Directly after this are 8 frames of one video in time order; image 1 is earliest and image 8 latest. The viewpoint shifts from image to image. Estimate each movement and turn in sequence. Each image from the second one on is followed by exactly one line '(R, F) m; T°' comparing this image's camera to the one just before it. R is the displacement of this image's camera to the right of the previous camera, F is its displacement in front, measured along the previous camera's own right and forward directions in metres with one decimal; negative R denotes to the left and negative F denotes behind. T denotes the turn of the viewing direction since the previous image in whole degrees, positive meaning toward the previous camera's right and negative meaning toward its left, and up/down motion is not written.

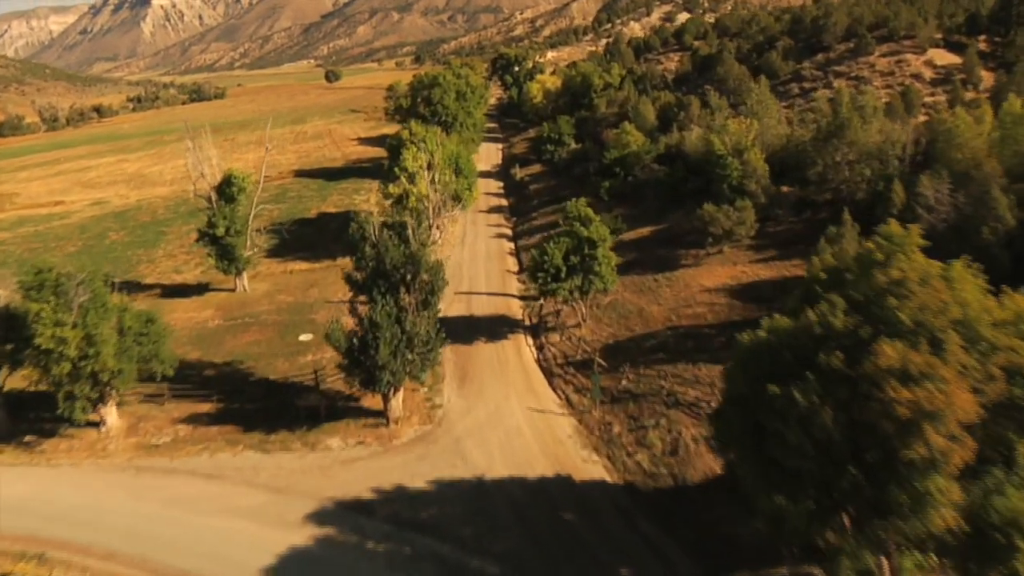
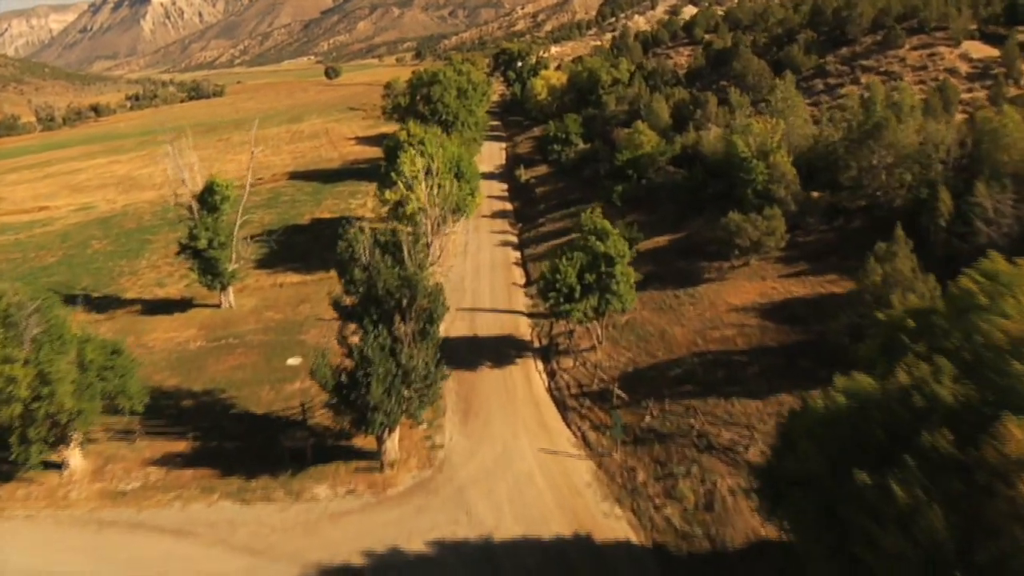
(-0.2, +4.0) m; 0°
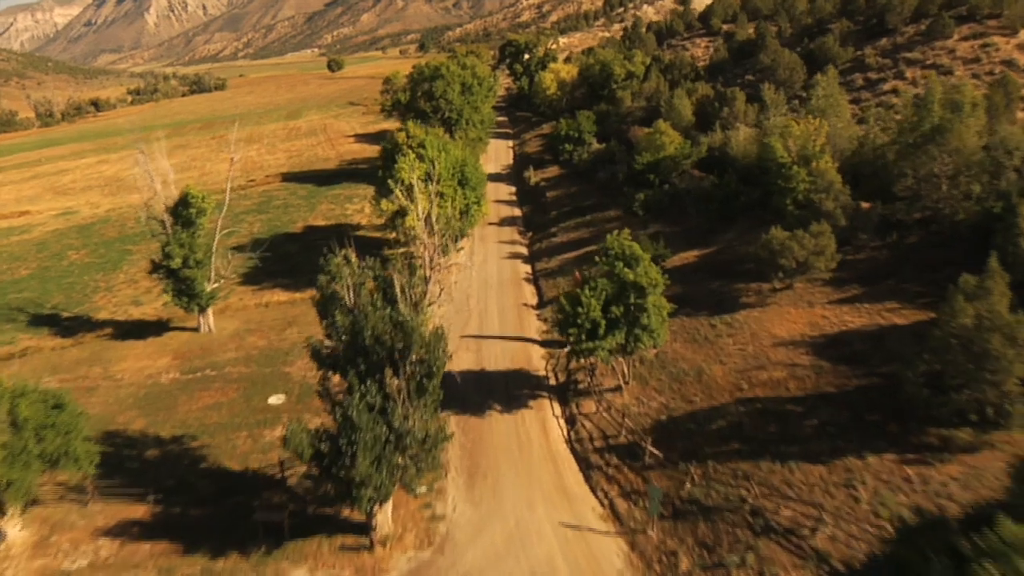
(-0.3, +5.2) m; 0°
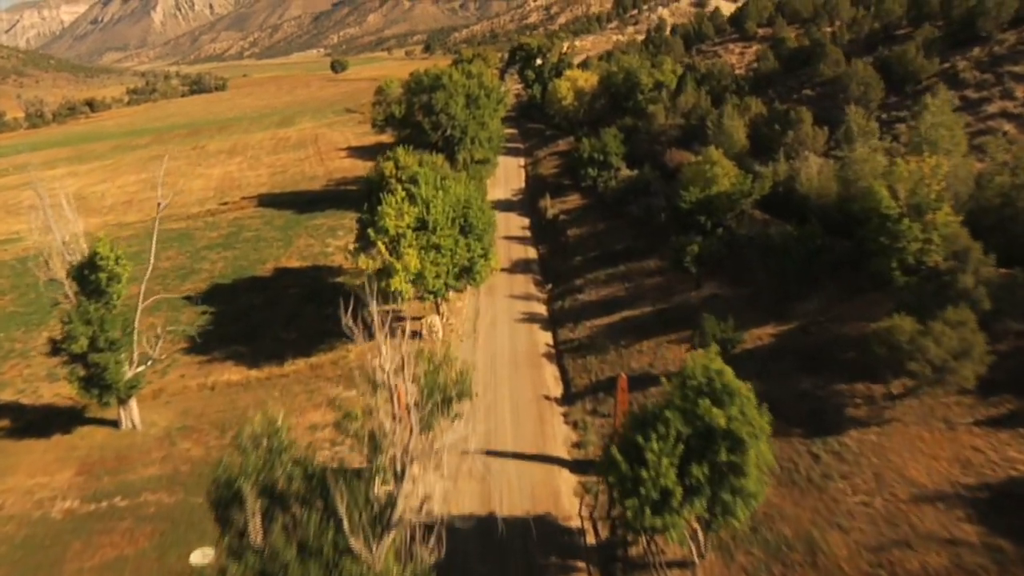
(-0.5, +10.8) m; 0°
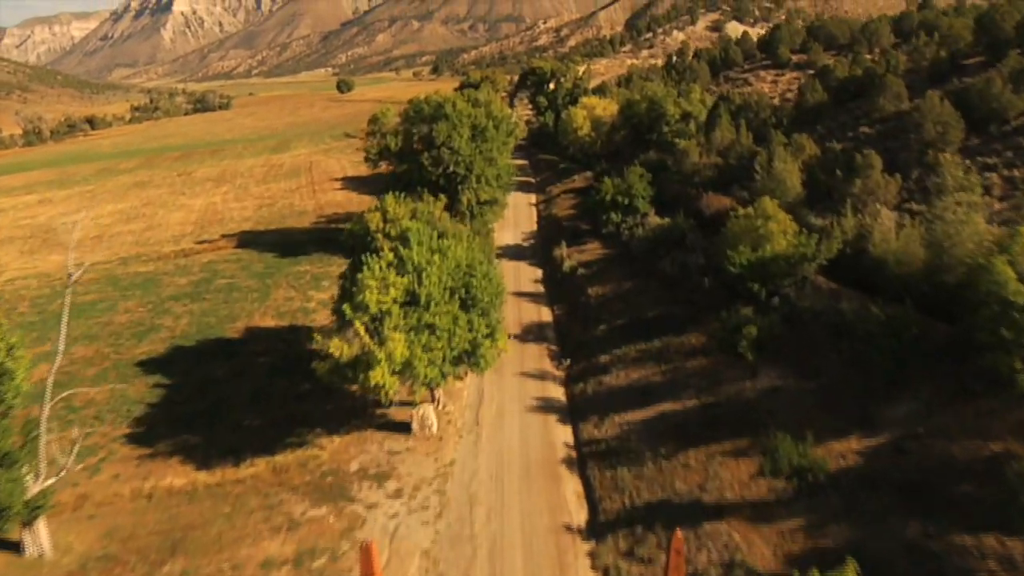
(-0.3, +7.5) m; 0°
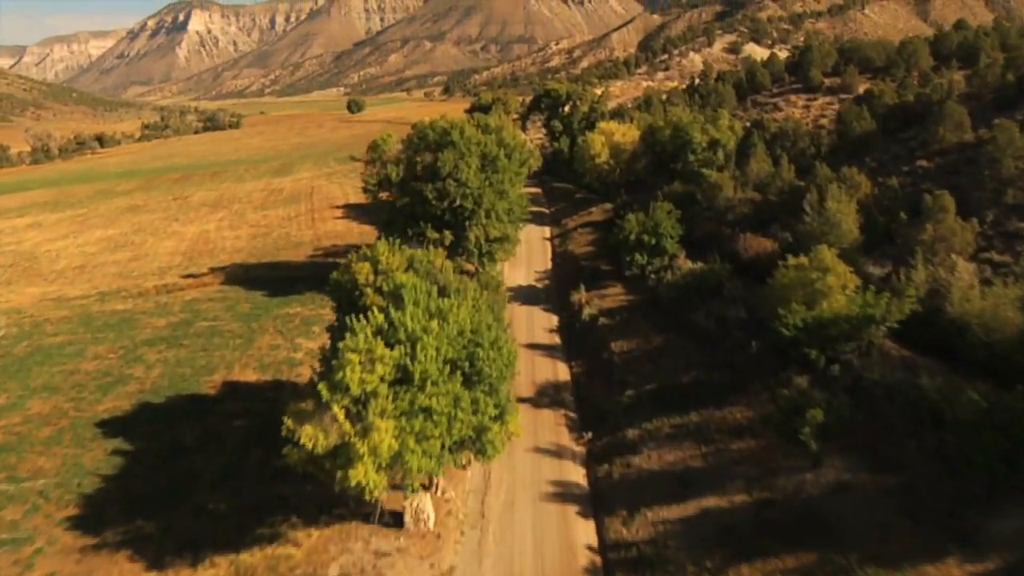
(-0.2, +5.2) m; -1°
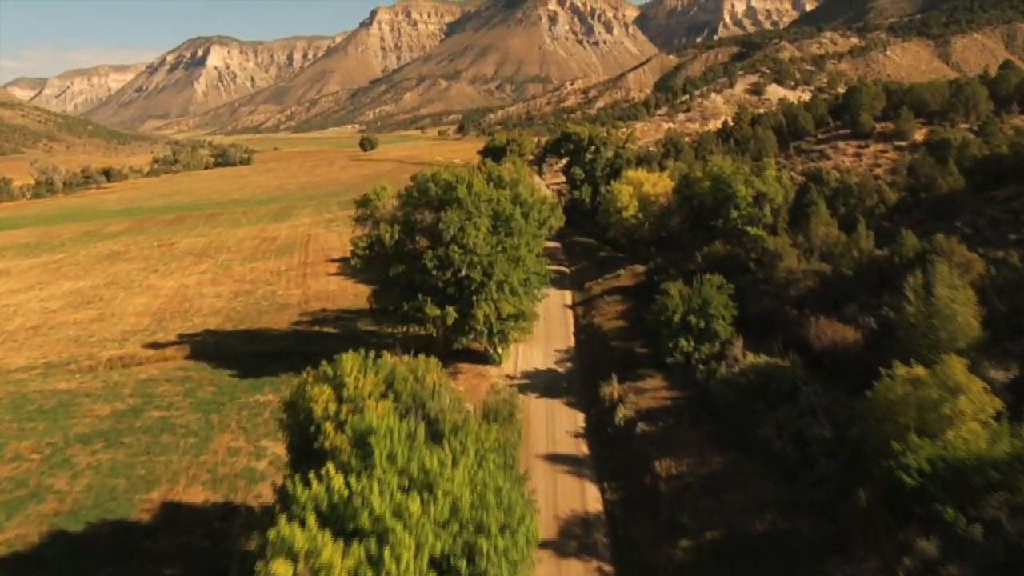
(-0.2, +8.1) m; -1°
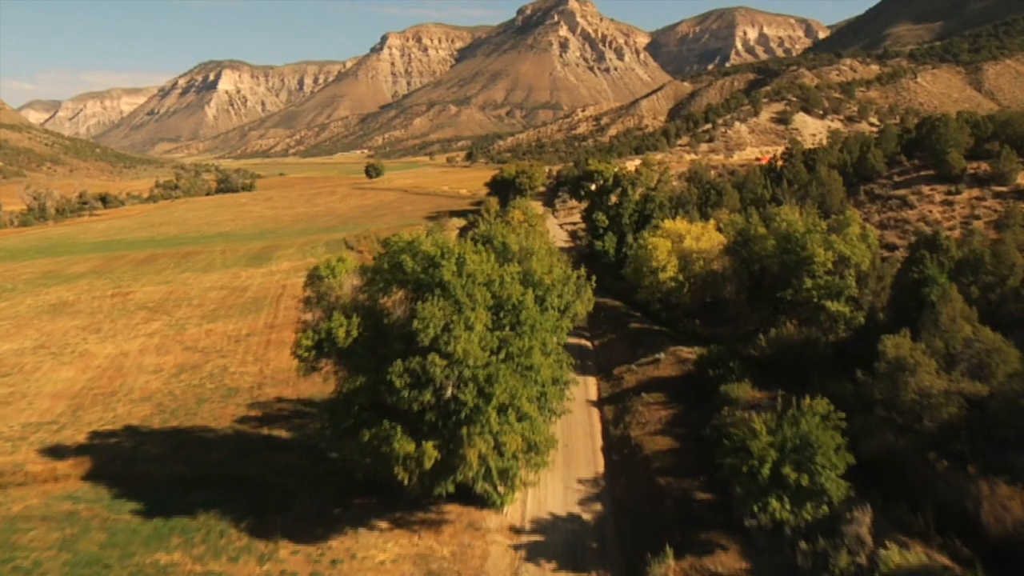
(0.0, +11.8) m; -1°
